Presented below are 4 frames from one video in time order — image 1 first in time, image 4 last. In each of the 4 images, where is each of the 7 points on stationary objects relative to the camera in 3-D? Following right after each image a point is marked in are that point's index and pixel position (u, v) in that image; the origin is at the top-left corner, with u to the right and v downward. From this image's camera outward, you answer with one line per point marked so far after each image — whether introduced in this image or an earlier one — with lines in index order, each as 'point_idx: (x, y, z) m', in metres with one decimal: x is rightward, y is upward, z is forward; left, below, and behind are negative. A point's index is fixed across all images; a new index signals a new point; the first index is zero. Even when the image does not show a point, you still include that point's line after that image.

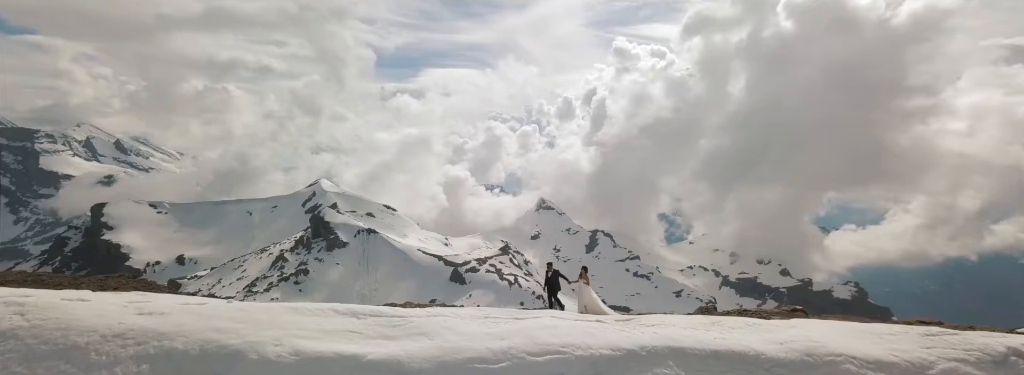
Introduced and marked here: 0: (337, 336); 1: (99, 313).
0: (-4.8, -4.1, +13.3) m
1: (-10.2, -3.1, +11.9) m
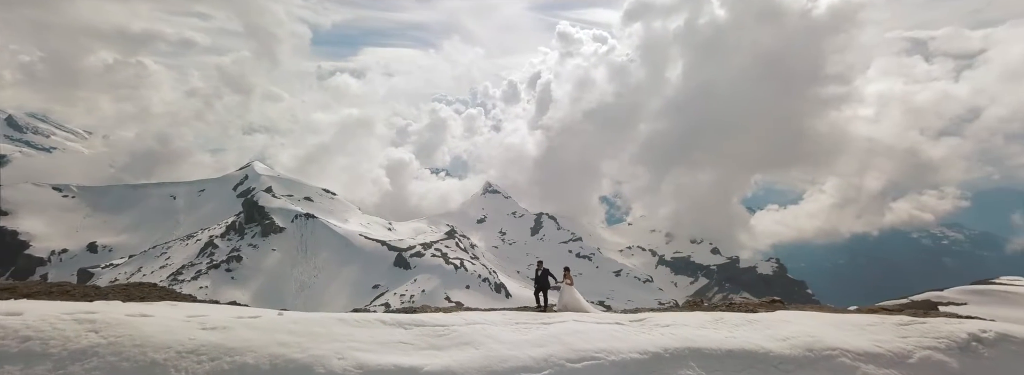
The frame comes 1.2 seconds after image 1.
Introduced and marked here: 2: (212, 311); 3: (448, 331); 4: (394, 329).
0: (-3.4, -4.6, +13.8) m
1: (-8.8, -3.6, +12.3) m
2: (-9.8, -3.9, +15.6) m
3: (-2.1, -4.7, +15.9) m
4: (-3.7, -4.5, +15.5) m
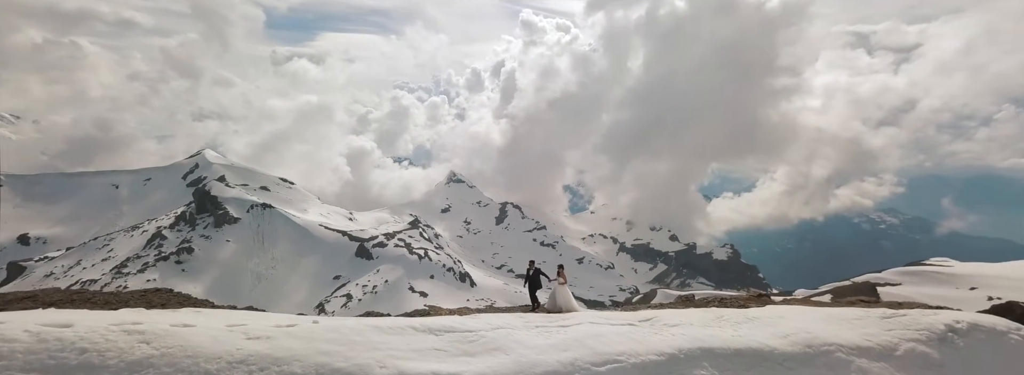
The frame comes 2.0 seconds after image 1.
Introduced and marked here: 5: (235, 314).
0: (-2.5, -4.9, +14.1) m
1: (-7.8, -4.0, +12.6) m
2: (-8.9, -4.3, +15.8) m
3: (-1.2, -5.1, +16.3) m
4: (-2.8, -4.8, +15.8) m
5: (-10.1, -4.5, +17.3) m
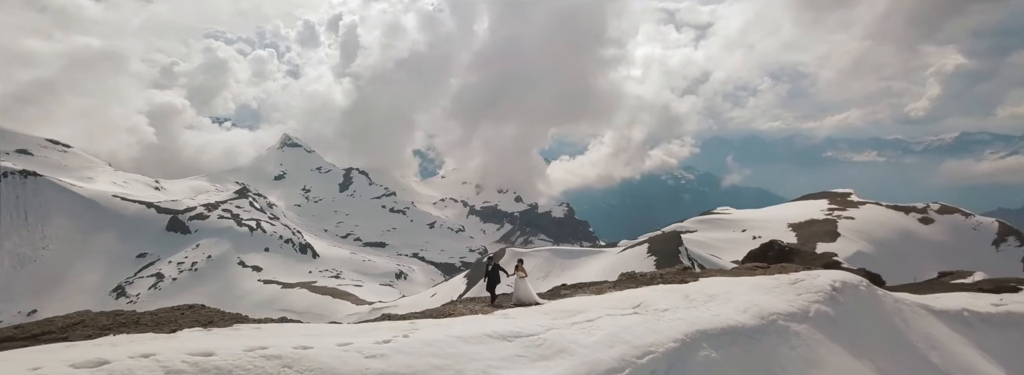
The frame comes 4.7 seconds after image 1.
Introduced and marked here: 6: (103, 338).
0: (+0.1, -5.8, +16.4) m
1: (-5.1, -5.1, +14.1) m
2: (-6.5, -5.4, +17.3) m
3: (+1.1, -5.9, +18.7) m
4: (-0.4, -5.7, +18.0) m
5: (-7.9, -5.6, +18.6) m
6: (-13.4, -5.2, +16.3) m
